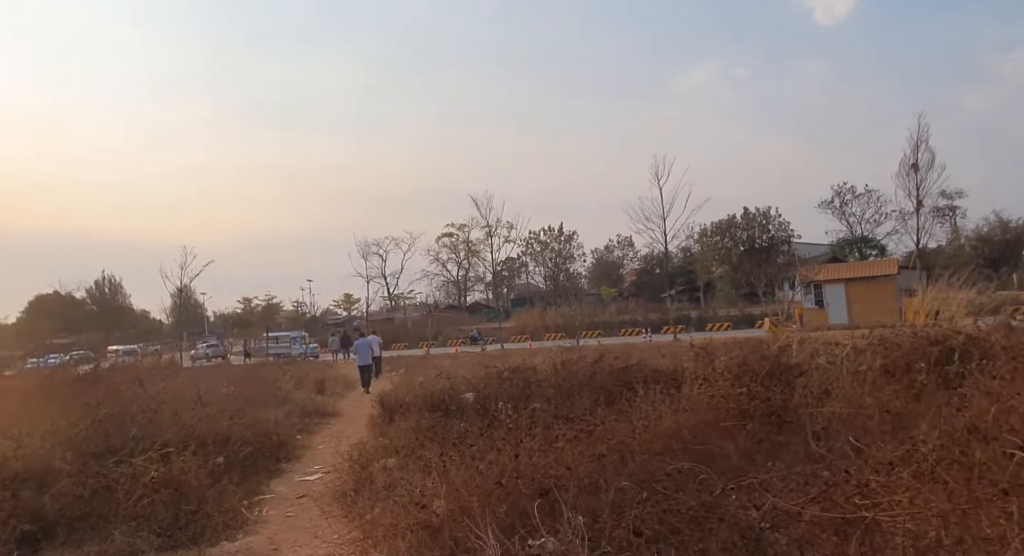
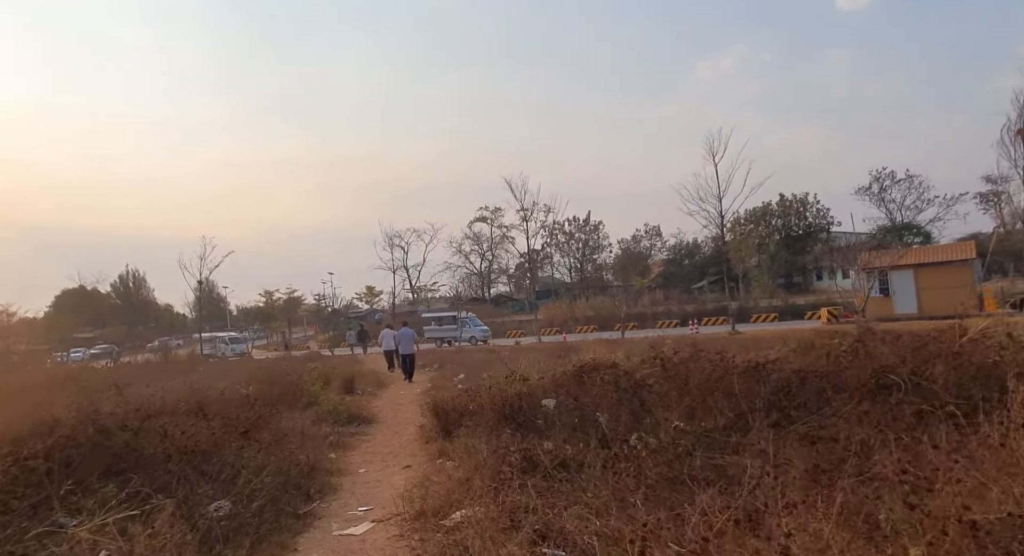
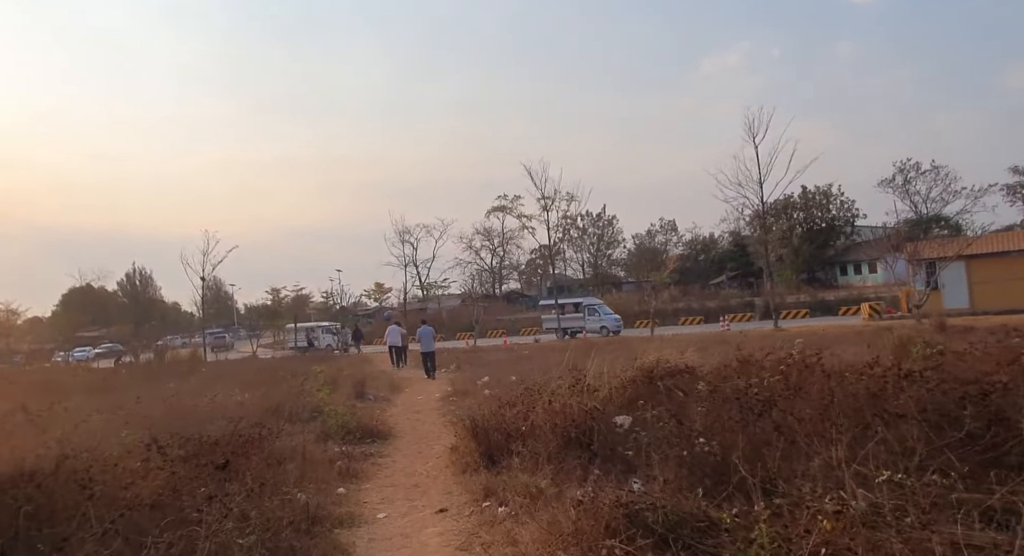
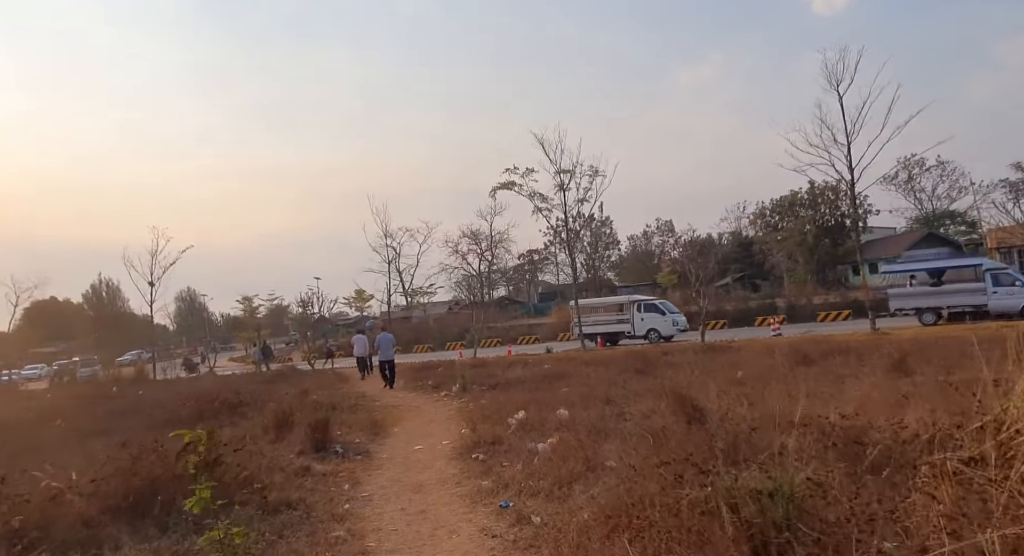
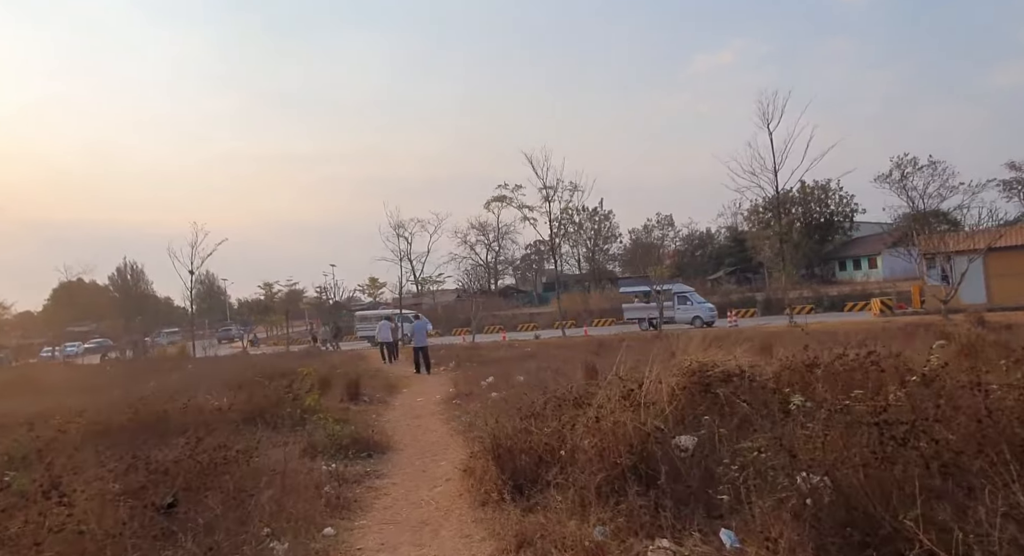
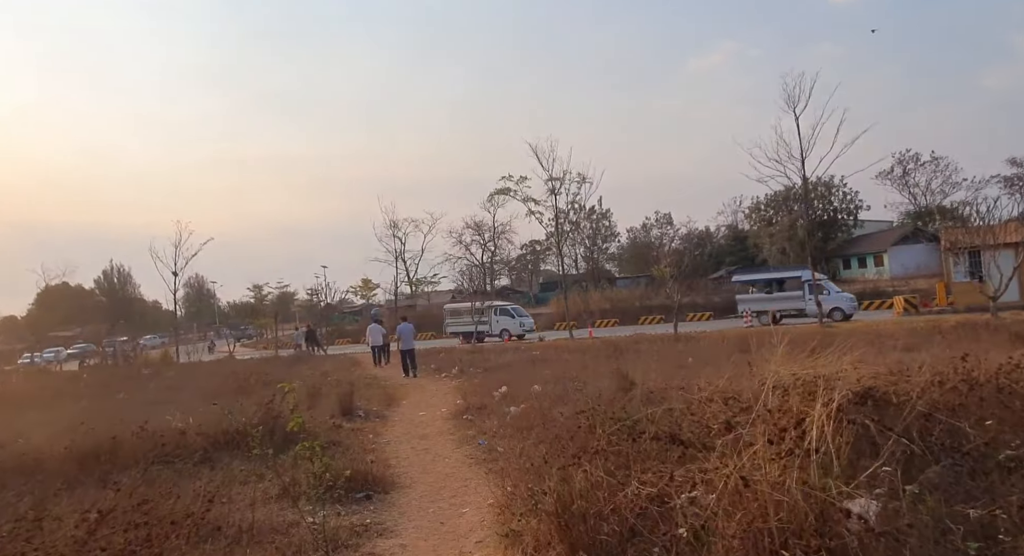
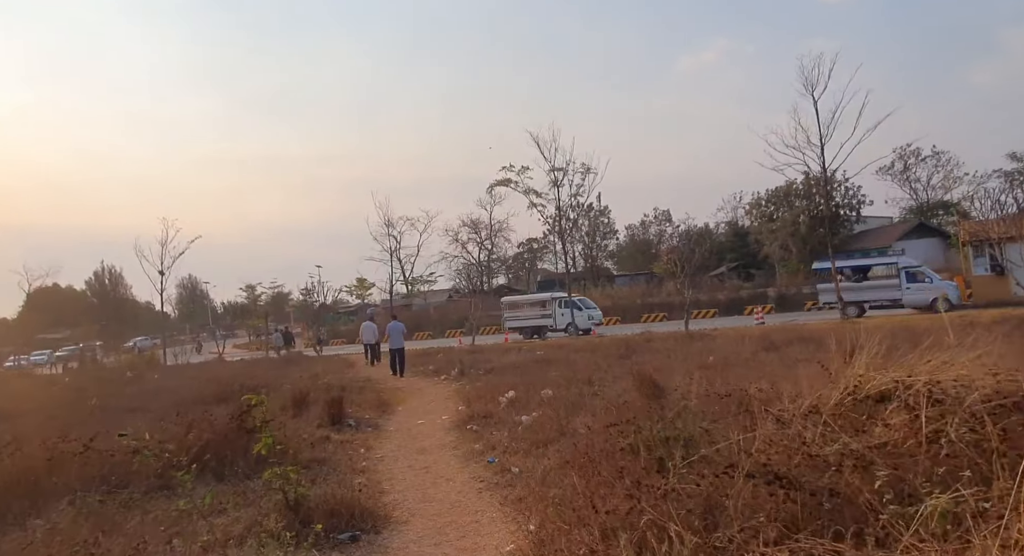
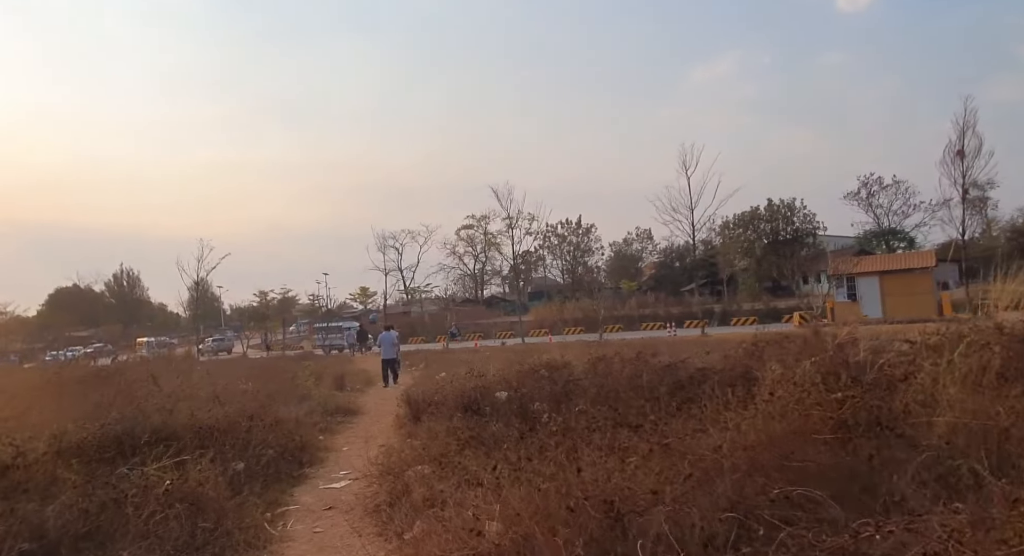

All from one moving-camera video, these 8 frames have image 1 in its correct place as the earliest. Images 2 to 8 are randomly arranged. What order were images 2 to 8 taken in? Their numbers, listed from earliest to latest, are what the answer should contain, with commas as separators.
8, 2, 3, 5, 6, 7, 4
